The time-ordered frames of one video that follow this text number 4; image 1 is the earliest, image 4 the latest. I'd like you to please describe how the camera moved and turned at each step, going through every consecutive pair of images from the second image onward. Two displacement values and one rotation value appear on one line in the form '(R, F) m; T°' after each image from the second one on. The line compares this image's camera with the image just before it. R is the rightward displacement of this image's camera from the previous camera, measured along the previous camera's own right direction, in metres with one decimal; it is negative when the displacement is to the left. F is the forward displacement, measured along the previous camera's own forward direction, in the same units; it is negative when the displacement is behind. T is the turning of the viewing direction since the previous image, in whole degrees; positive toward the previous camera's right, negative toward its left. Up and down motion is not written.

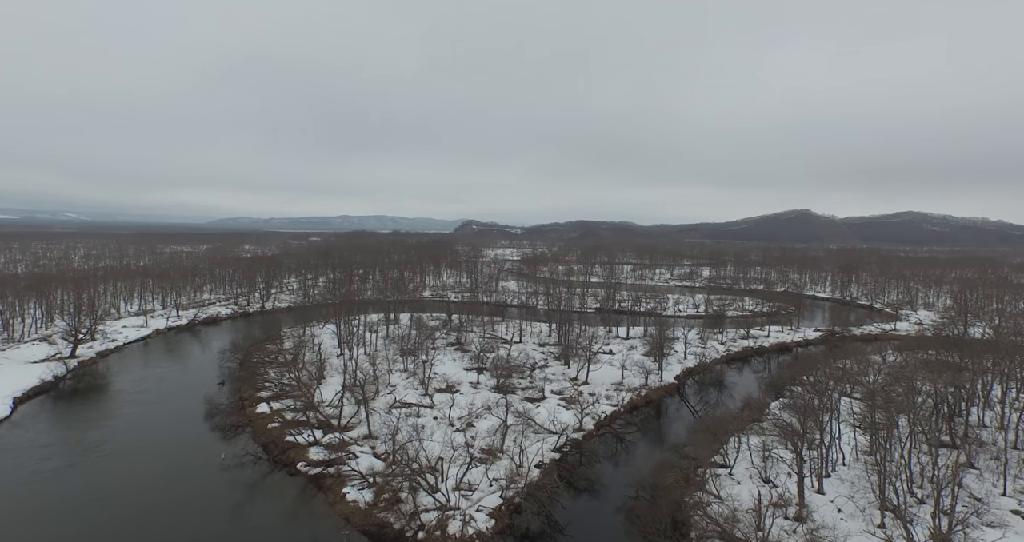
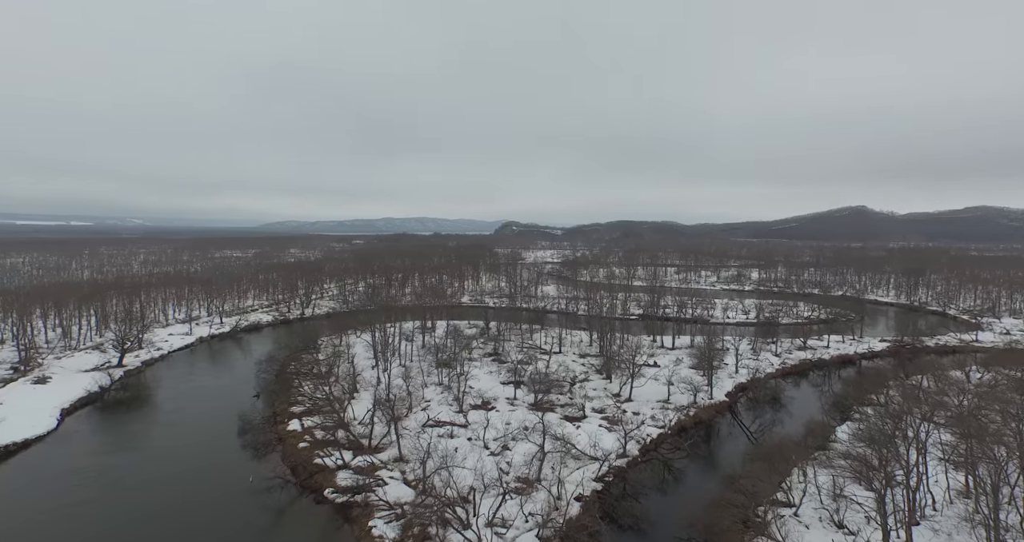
(+0.2, +1.8) m; -4°
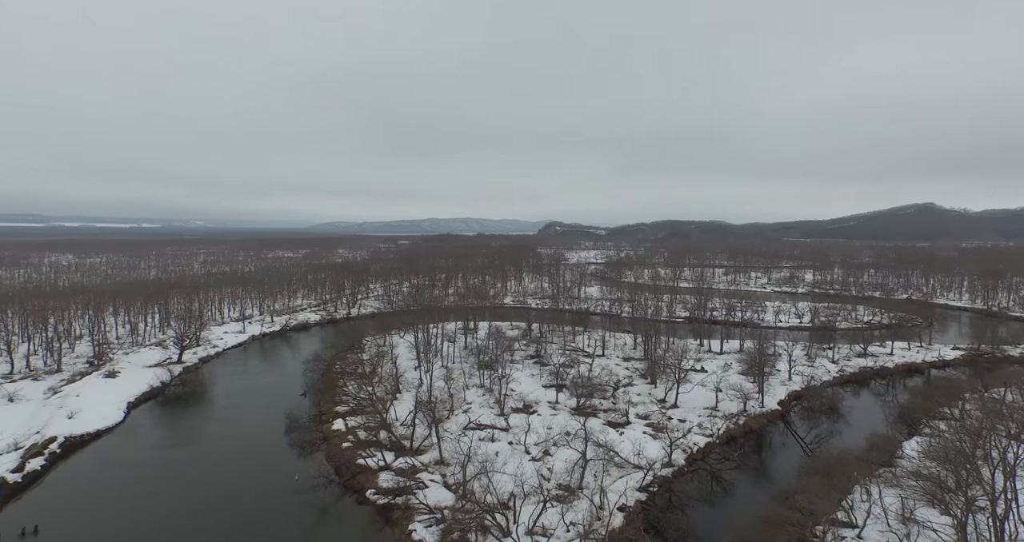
(+0.1, +0.4) m; -5°
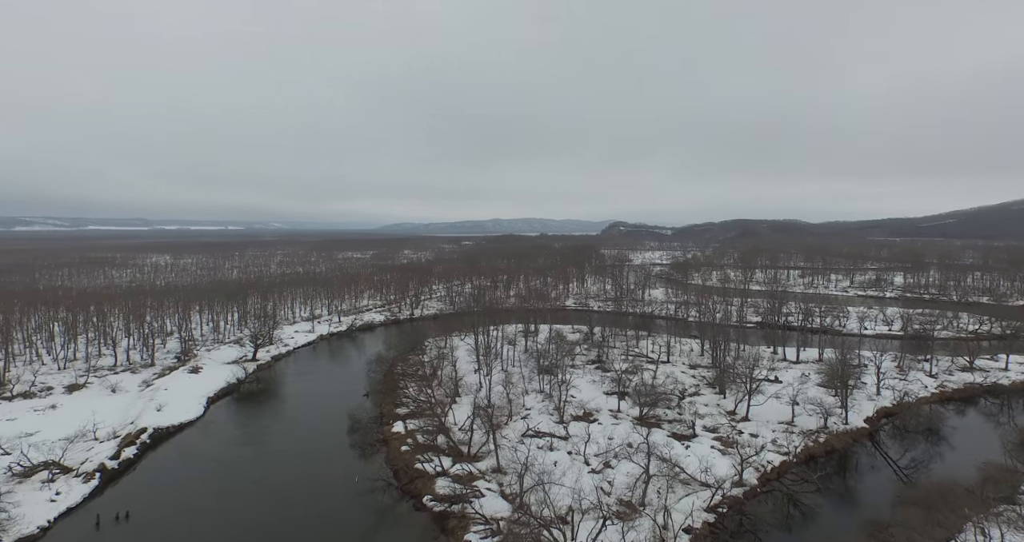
(+0.2, +0.7) m; -7°
